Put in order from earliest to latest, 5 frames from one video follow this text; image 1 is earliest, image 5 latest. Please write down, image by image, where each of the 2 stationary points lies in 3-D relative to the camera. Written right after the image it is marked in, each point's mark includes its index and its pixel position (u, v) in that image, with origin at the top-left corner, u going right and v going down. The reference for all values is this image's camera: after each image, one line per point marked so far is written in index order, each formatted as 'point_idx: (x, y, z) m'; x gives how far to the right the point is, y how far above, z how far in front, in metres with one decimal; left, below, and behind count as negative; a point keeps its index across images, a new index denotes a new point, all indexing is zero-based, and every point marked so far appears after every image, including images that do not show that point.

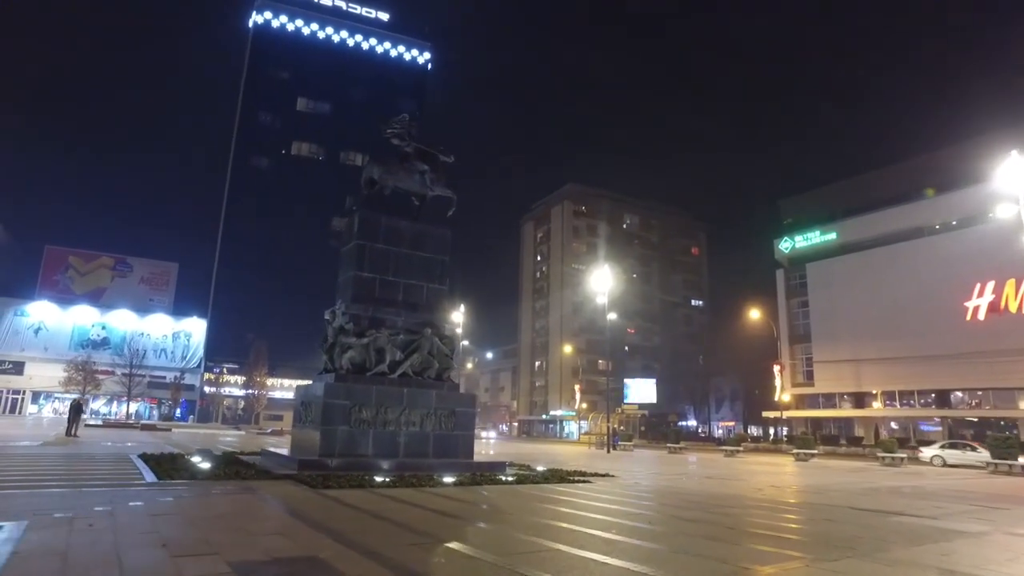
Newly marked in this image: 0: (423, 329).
0: (-2.2, -1.0, +15.9) m
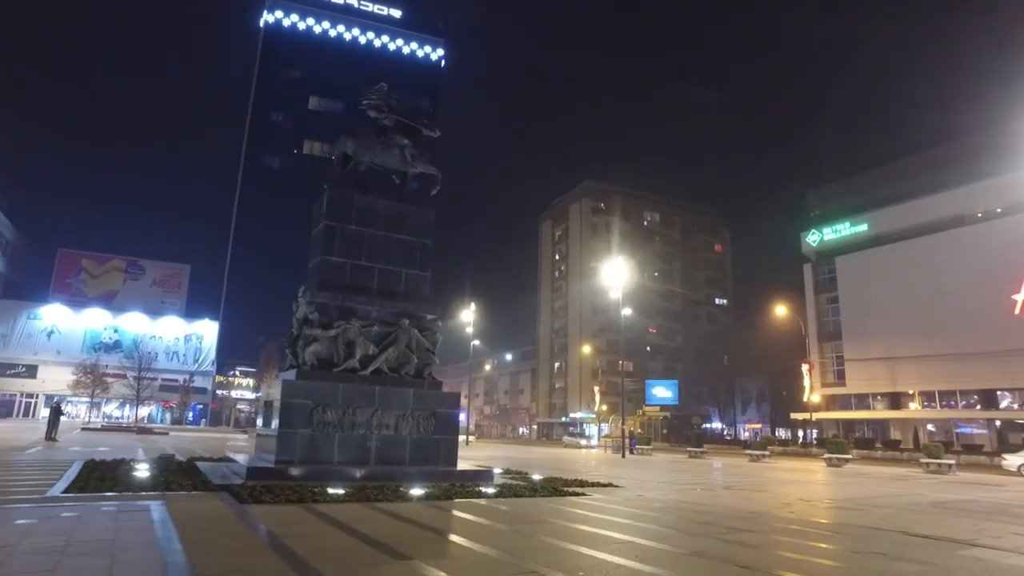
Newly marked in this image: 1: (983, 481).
0: (-2.4, -0.7, +14.1) m
1: (+14.0, -5.8, +18.8) m
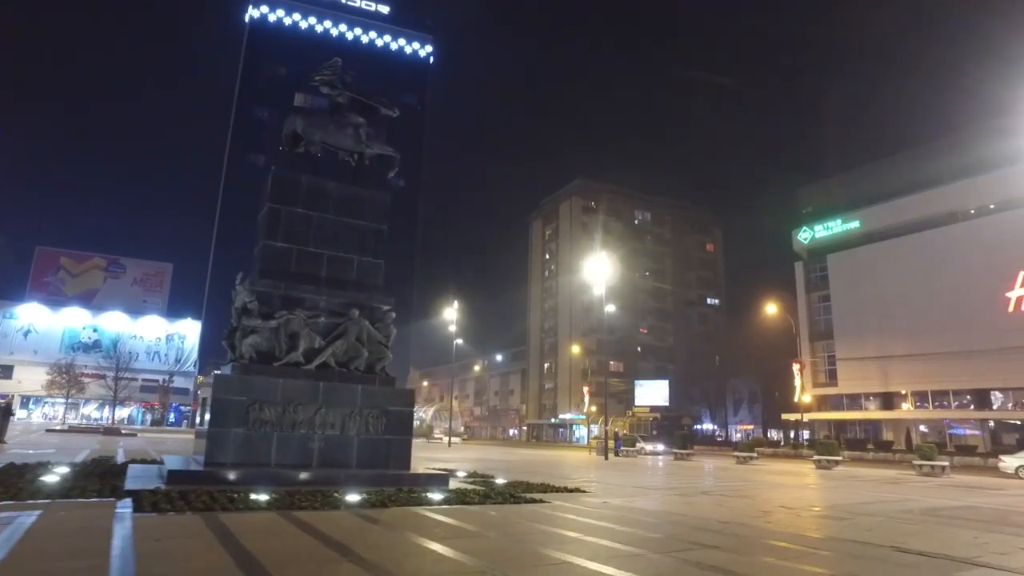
0: (-3.3, -0.5, +13.0) m
1: (+13.2, -5.6, +17.8) m
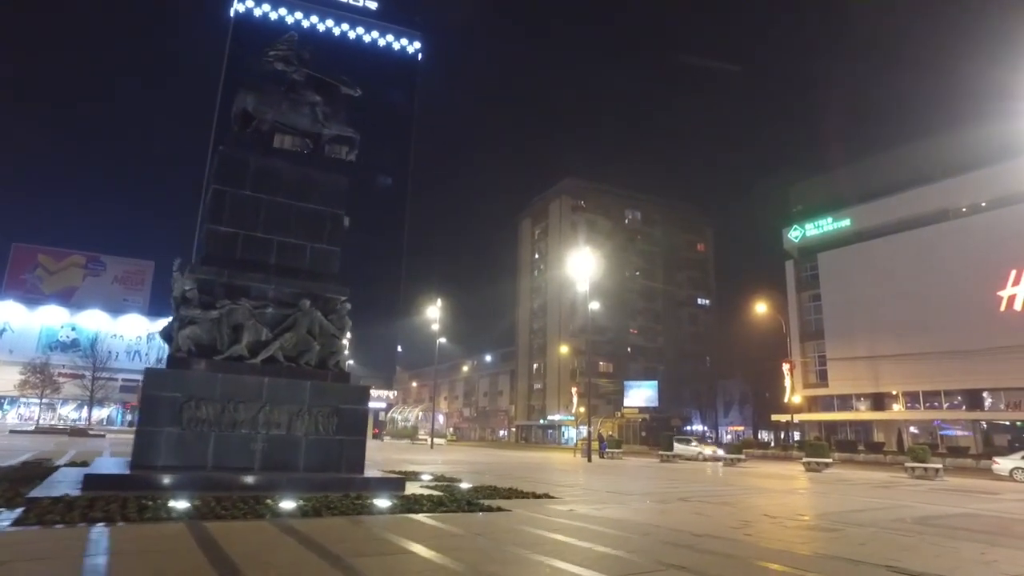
0: (-3.9, -0.3, +12.0) m
1: (+12.4, -5.4, +17.0) m
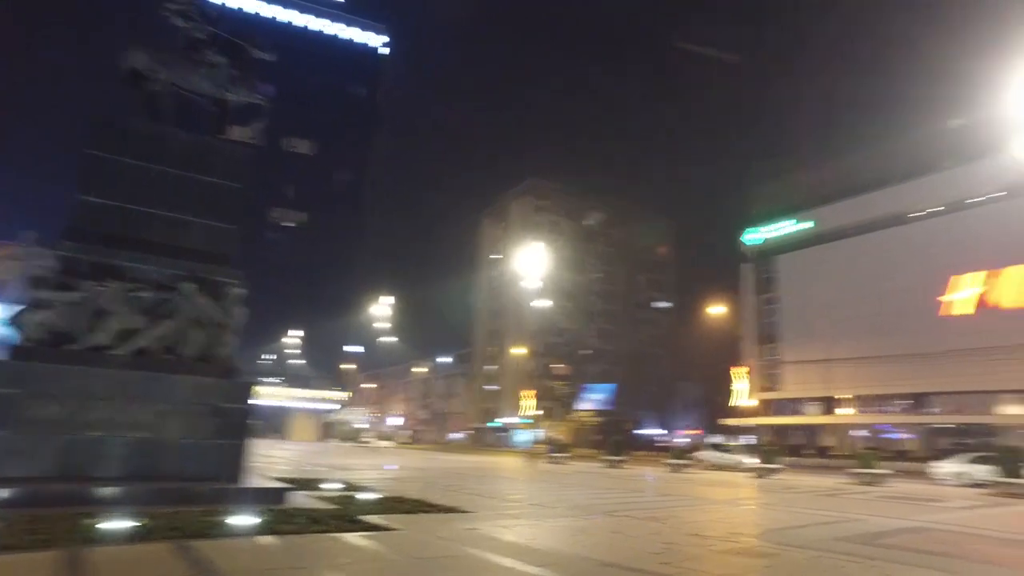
0: (-5.4, 0.0, +10.5) m
1: (+10.6, -5.4, +16.4) m
